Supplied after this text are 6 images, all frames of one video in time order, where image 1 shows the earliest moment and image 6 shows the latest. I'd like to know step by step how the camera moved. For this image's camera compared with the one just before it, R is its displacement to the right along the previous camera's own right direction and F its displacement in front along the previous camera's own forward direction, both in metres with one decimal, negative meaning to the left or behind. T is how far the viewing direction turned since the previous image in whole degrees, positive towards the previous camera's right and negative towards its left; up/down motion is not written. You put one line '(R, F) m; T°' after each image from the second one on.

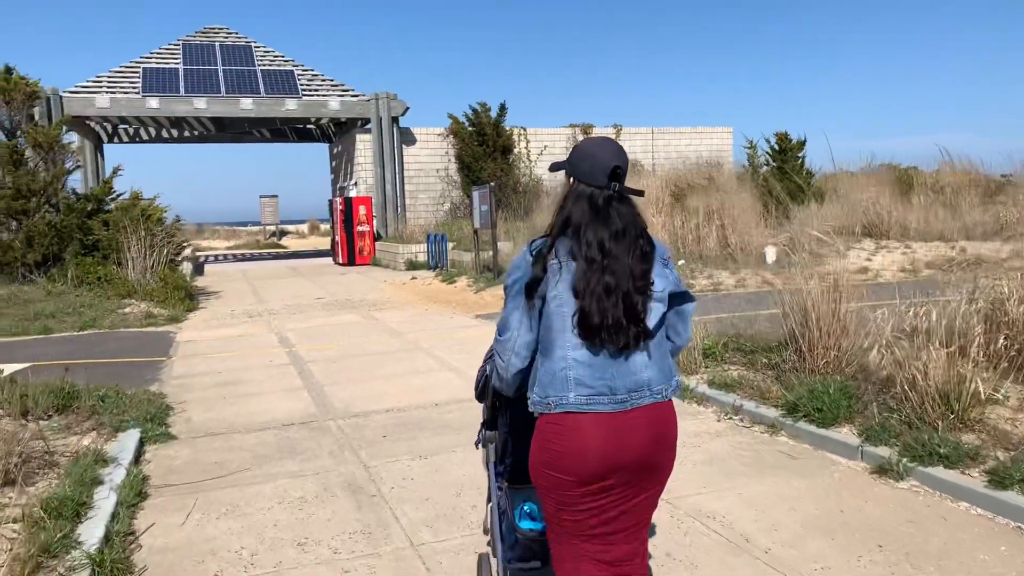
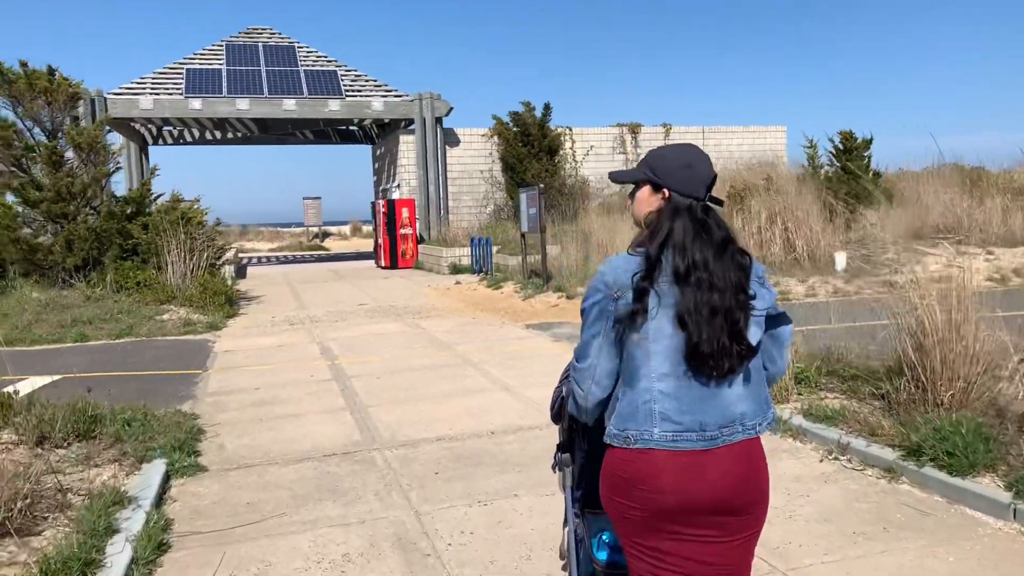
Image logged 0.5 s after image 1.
(-0.2, +0.7) m; -3°
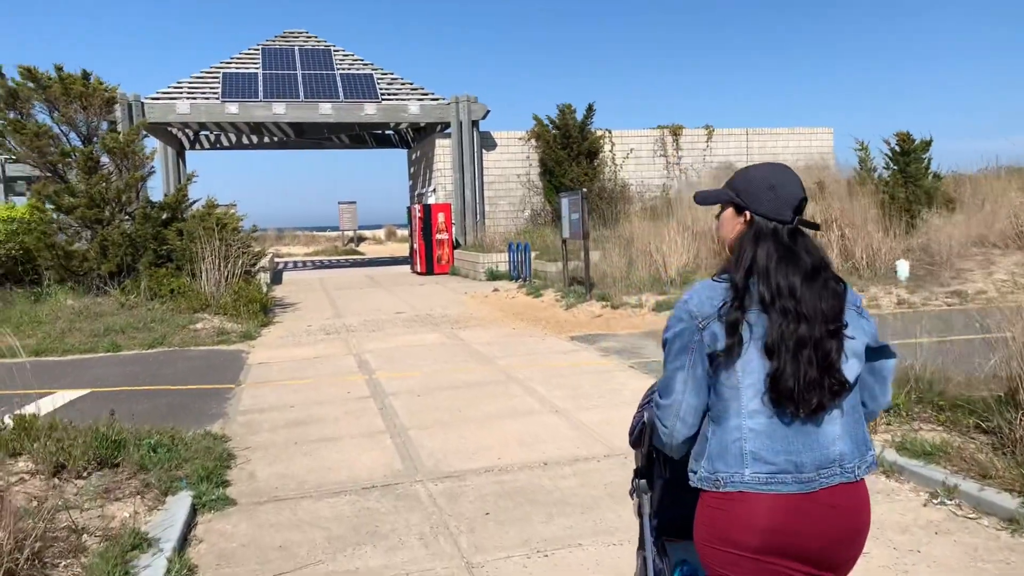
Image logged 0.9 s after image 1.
(-0.1, +0.5) m; -2°
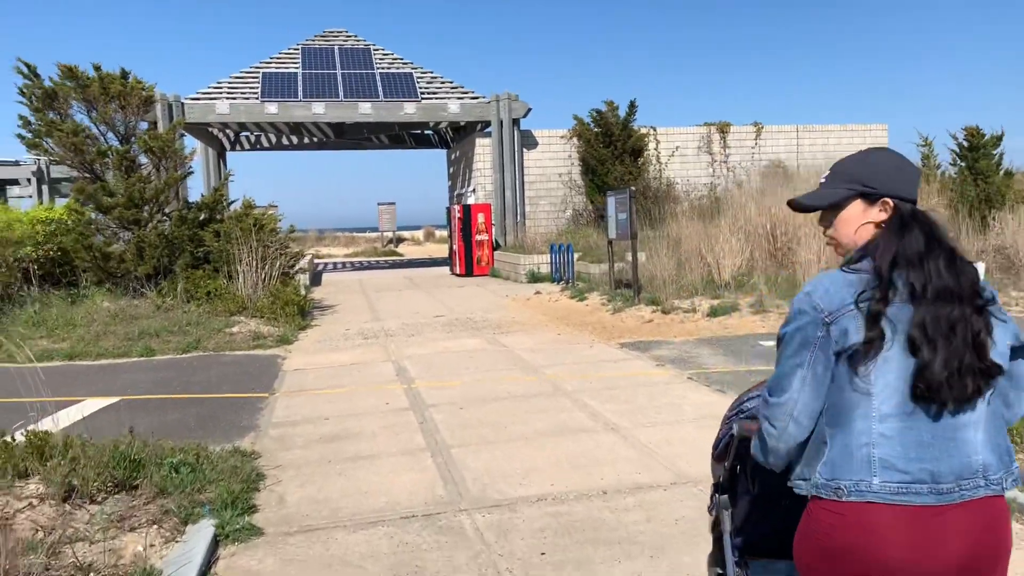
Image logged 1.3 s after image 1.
(-0.1, +0.5) m; -3°
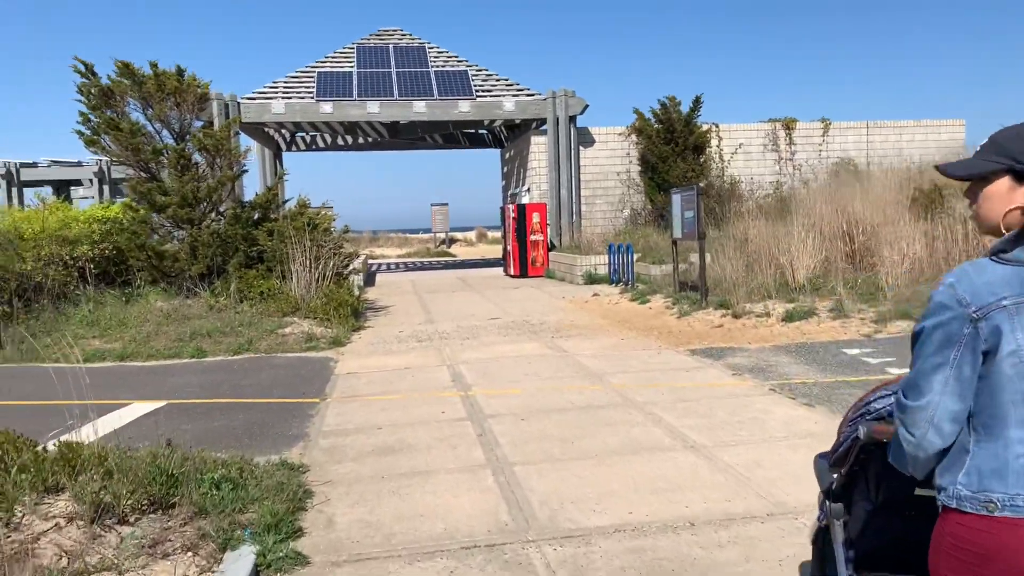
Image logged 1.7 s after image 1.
(-0.1, +0.5) m; -4°
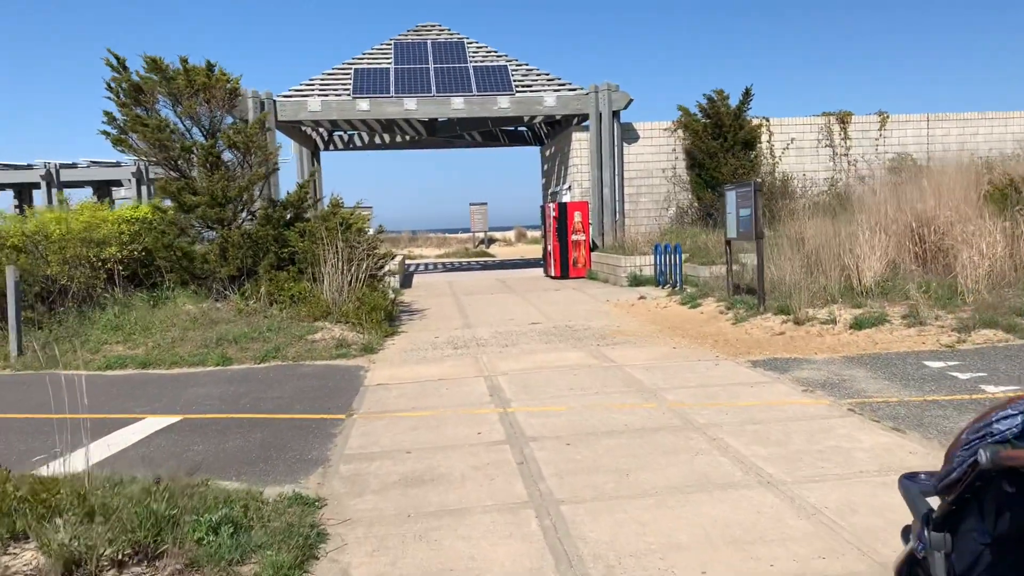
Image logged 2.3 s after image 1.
(0.0, +0.7) m; -3°
